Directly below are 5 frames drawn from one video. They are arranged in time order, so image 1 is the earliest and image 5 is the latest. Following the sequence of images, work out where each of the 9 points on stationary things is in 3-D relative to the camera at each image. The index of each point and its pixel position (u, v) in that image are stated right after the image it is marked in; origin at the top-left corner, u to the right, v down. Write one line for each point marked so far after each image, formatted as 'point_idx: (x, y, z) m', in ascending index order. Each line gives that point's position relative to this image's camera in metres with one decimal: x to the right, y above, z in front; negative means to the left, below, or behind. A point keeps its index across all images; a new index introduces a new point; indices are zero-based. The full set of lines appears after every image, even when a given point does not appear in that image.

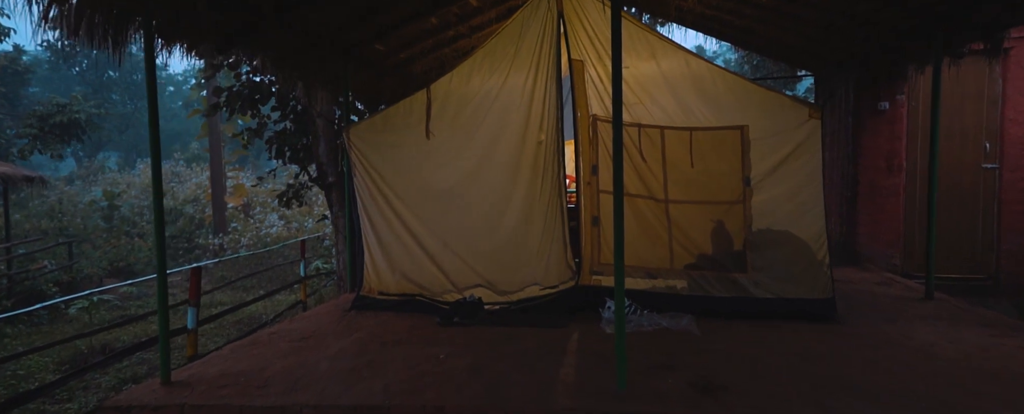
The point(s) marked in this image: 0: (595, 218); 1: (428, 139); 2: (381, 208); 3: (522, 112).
0: (+0.8, -0.1, +5.2) m
1: (-0.8, +0.7, +5.4) m
2: (-1.3, 0.0, +5.4) m
3: (+0.1, +0.9, +5.3) m
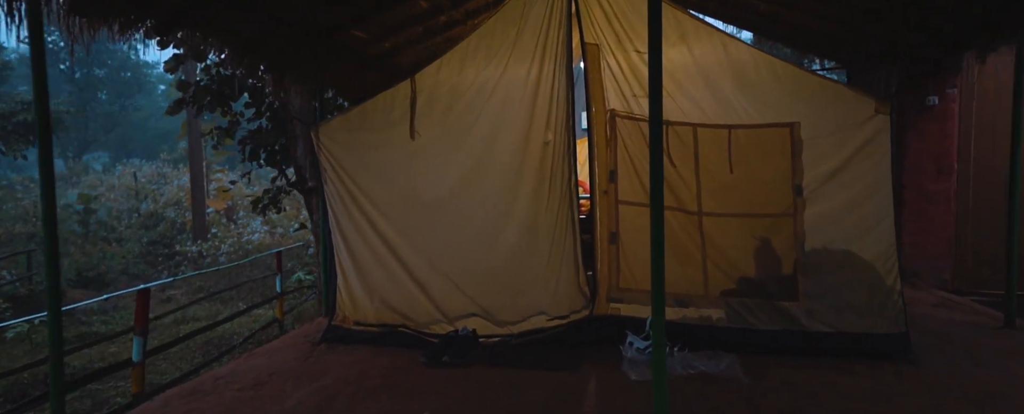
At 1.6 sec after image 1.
0: (+0.8, -0.2, +4.3) m
1: (-0.8, +0.6, +4.5) m
2: (-1.3, -0.1, +4.5) m
3: (+0.1, +0.8, +4.4) m
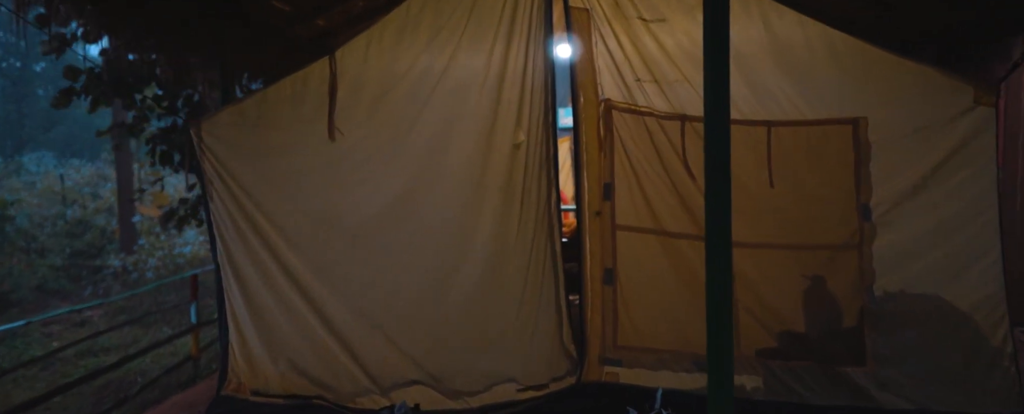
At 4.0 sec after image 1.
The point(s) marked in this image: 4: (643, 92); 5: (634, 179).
0: (+0.6, -0.4, +3.2) m
1: (-1.1, +0.4, +3.3) m
2: (-1.5, -0.3, +3.2) m
3: (-0.1, +0.7, +3.2) m
4: (+0.7, +0.6, +3.1) m
5: (+0.7, +0.2, +3.1) m
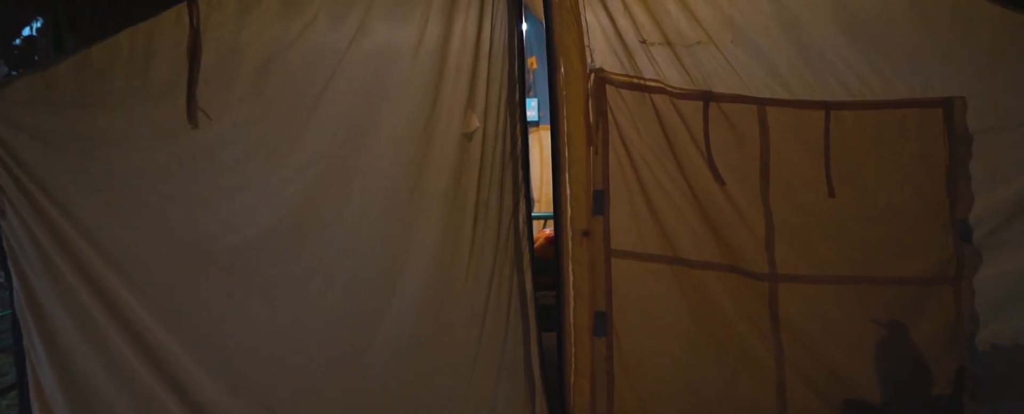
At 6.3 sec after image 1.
0: (+0.4, -0.4, +2.2) m
1: (-1.3, +0.3, +2.2) m
2: (-1.7, -0.3, +2.1) m
3: (-0.3, +0.6, +2.2) m
4: (+0.5, +0.6, +2.1) m
5: (+0.5, +0.1, +2.2) m
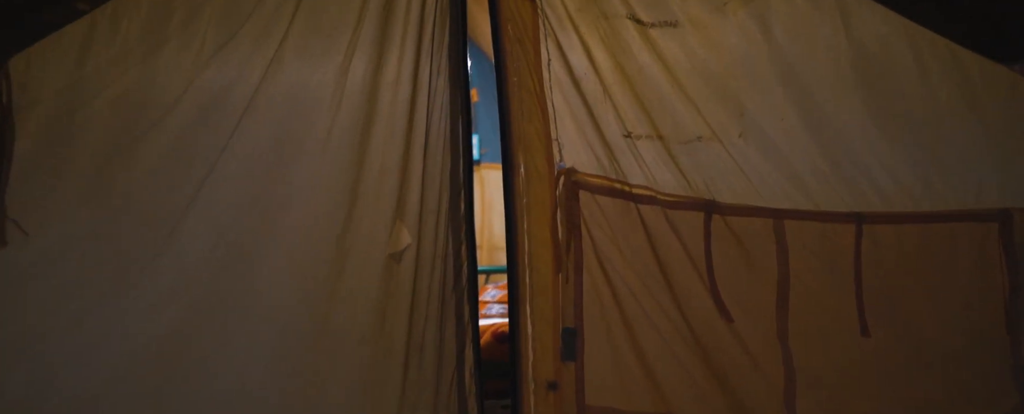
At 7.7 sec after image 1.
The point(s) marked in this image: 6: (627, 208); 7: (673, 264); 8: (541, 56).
0: (+0.2, -0.9, +1.7) m
1: (-1.4, -0.1, +1.5) m
2: (-1.9, -0.8, +1.4) m
3: (-0.5, +0.2, +1.7) m
4: (+0.4, +0.2, +1.6) m
5: (+0.3, -0.3, +1.6) m
6: (+0.3, 0.0, +1.6) m
7: (+0.5, -0.2, +1.6) m
8: (+0.1, +0.5, +1.7) m
